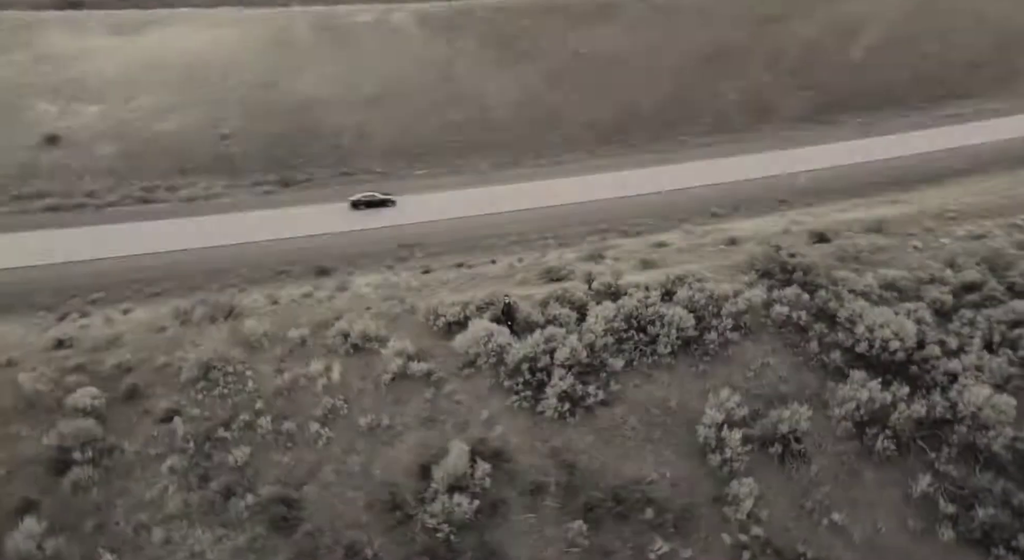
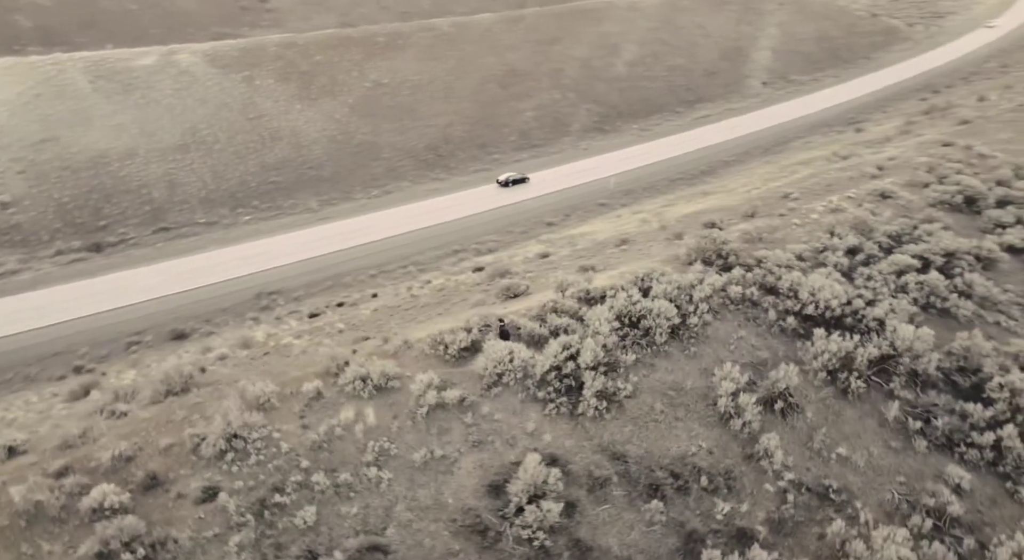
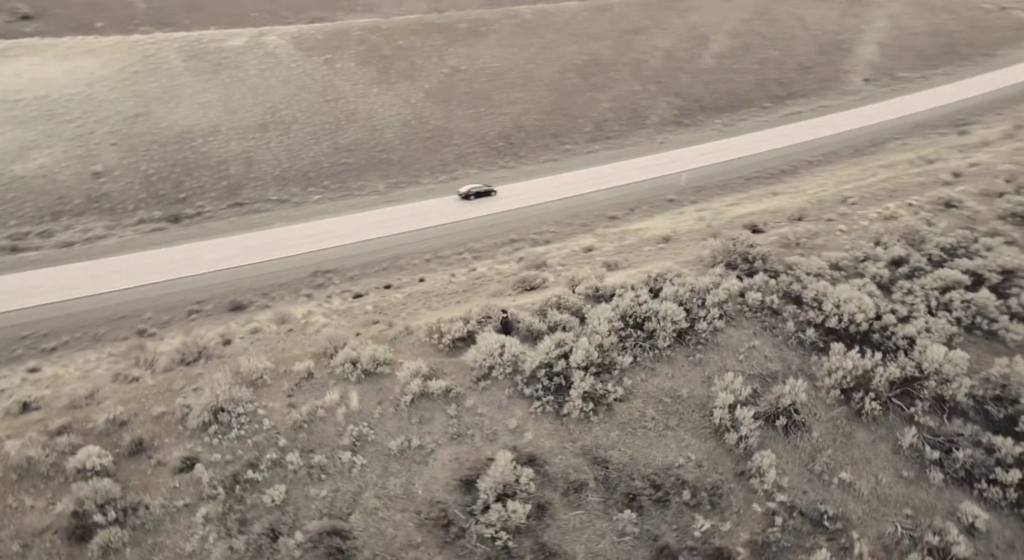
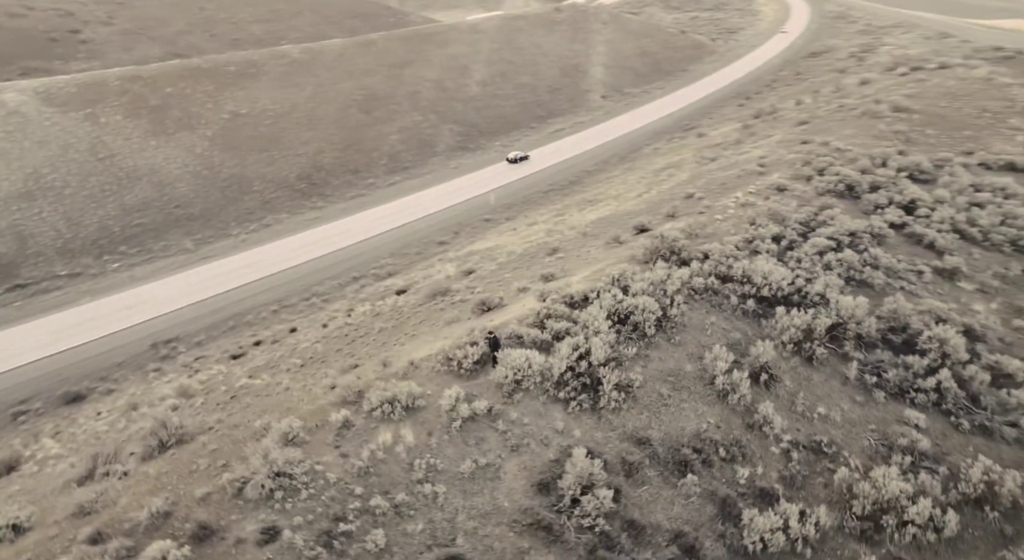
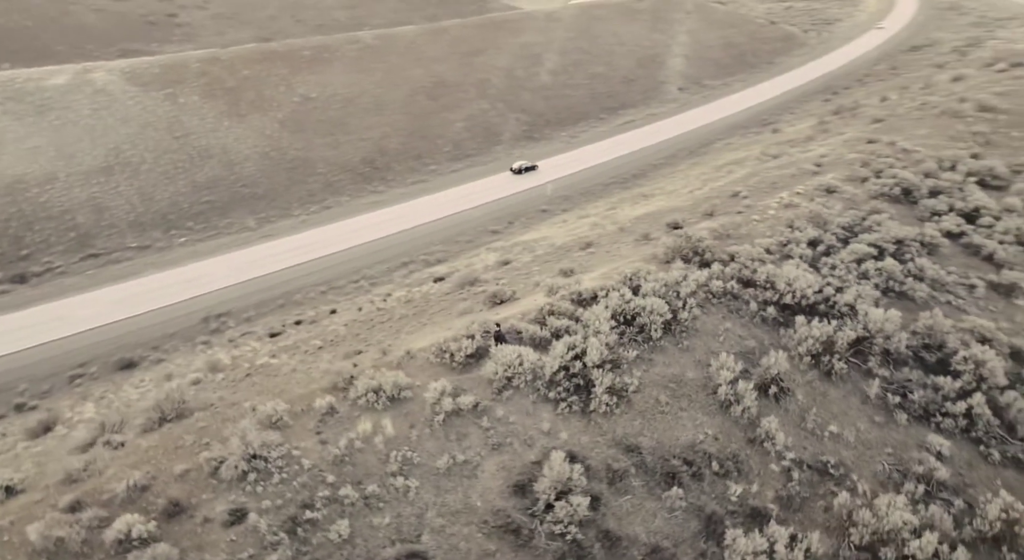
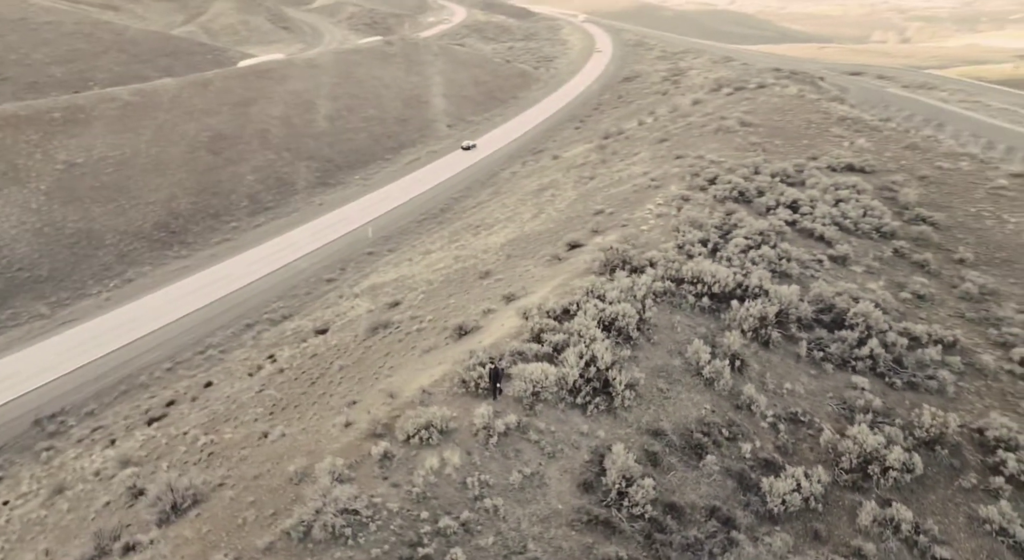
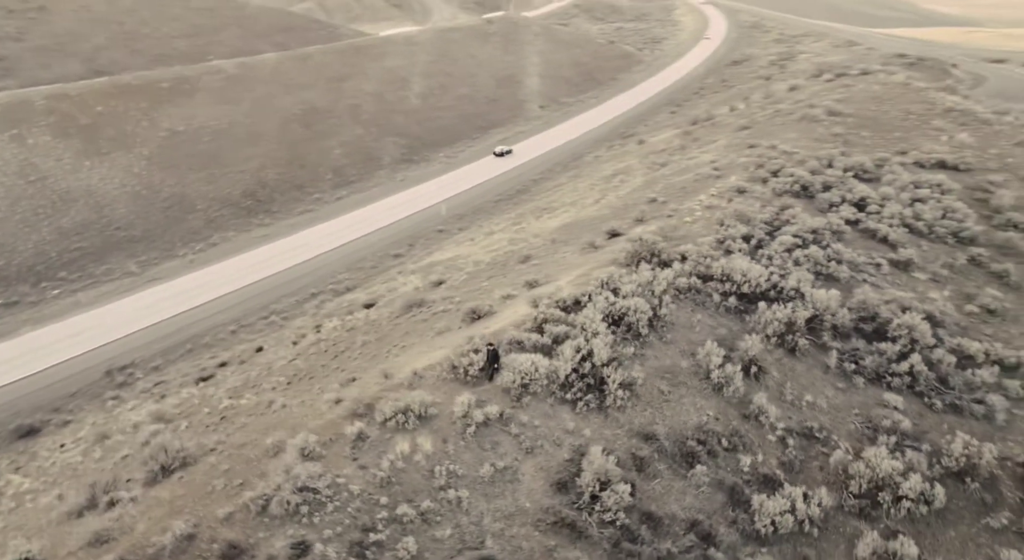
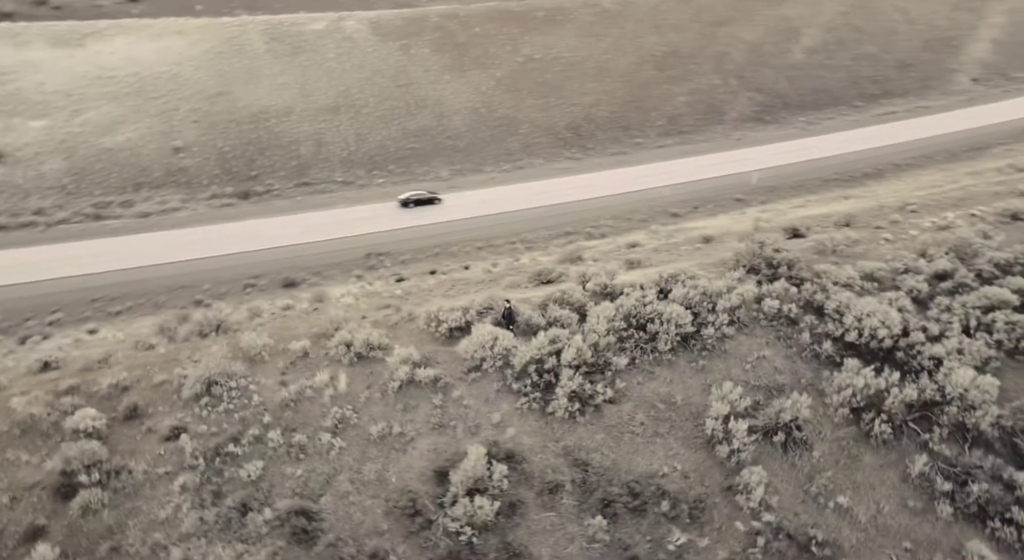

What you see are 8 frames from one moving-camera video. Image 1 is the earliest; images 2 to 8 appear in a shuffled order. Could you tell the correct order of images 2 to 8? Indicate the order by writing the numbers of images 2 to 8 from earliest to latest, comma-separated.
8, 3, 2, 5, 4, 7, 6
